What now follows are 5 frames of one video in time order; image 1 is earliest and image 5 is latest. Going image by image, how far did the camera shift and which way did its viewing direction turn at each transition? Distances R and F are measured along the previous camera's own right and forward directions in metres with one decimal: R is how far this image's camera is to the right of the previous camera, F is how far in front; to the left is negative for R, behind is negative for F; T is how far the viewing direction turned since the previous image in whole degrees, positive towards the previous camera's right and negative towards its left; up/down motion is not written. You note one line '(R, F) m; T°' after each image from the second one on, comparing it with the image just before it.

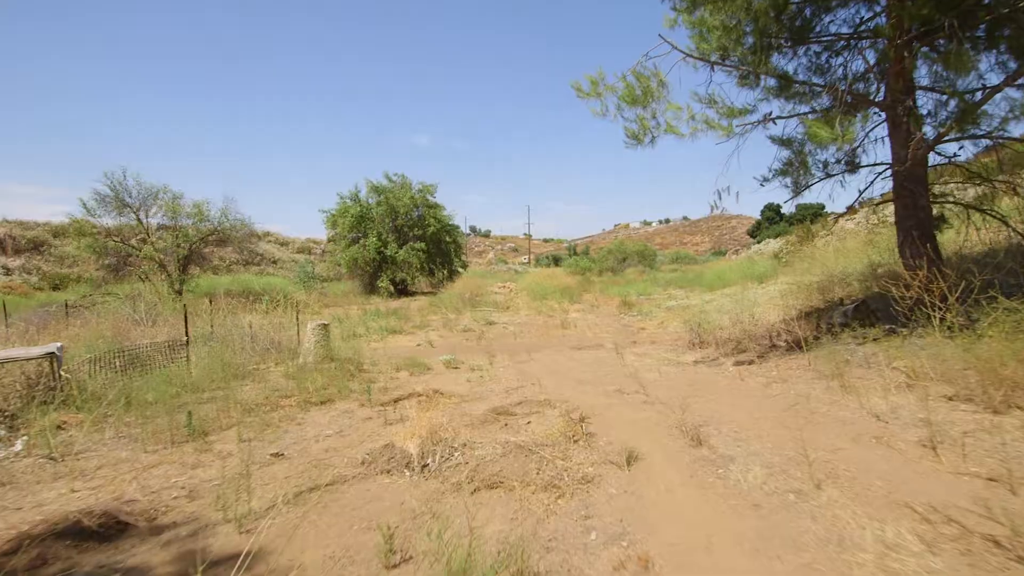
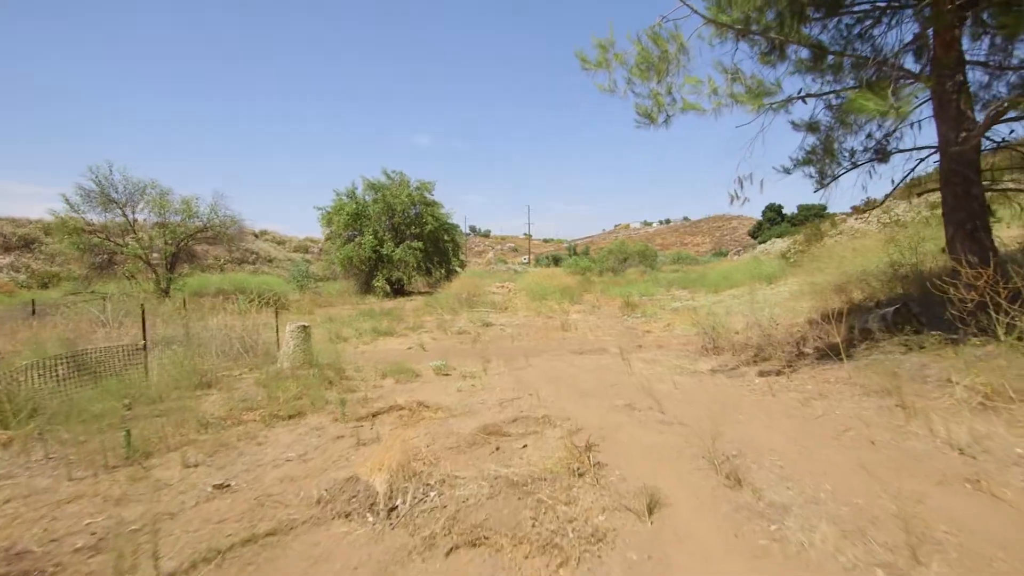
(0.0, +0.6) m; 0°
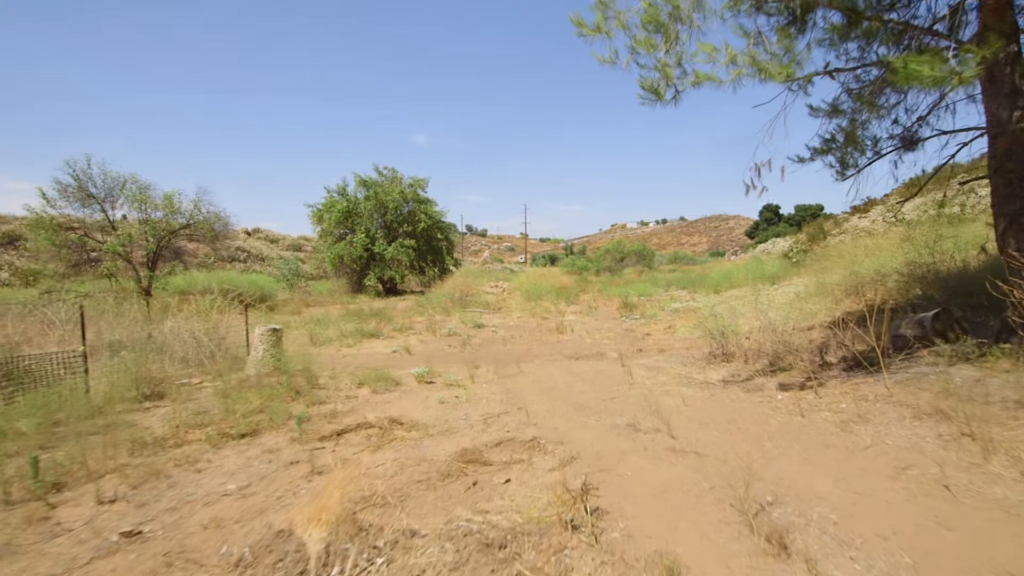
(+0.1, +0.6) m; 0°
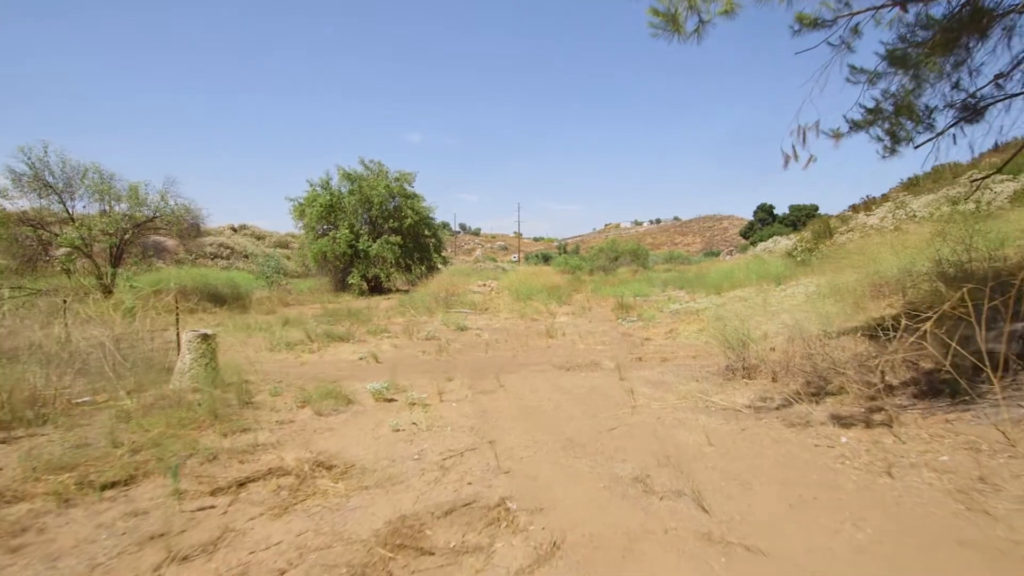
(+0.2, +1.1) m; +1°
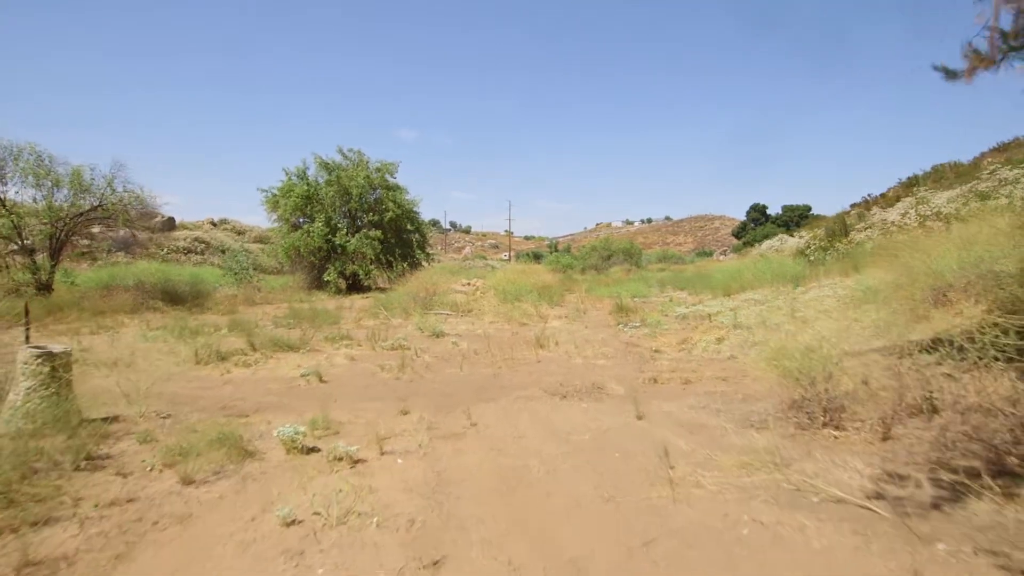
(+0.1, +1.6) m; +1°
